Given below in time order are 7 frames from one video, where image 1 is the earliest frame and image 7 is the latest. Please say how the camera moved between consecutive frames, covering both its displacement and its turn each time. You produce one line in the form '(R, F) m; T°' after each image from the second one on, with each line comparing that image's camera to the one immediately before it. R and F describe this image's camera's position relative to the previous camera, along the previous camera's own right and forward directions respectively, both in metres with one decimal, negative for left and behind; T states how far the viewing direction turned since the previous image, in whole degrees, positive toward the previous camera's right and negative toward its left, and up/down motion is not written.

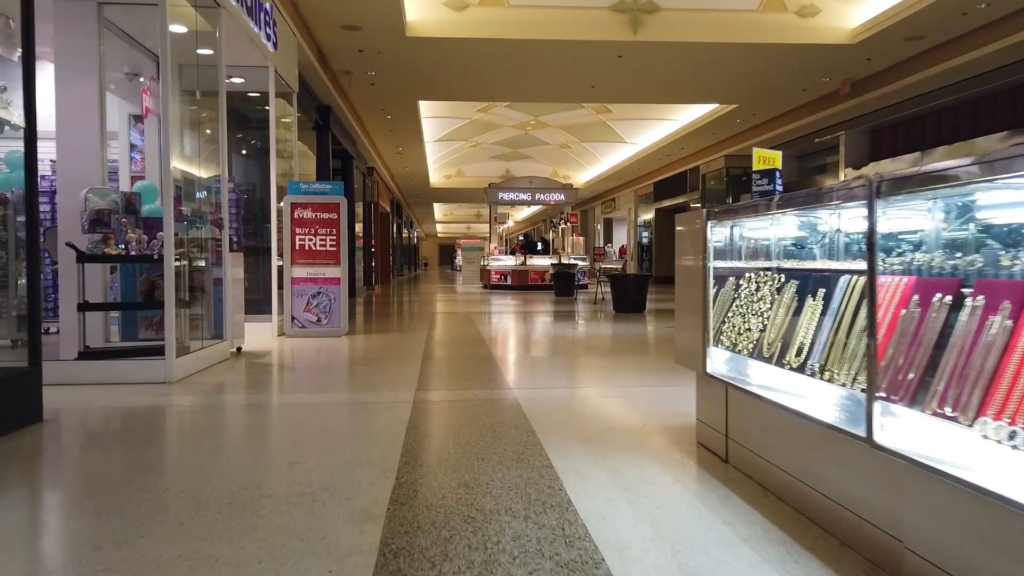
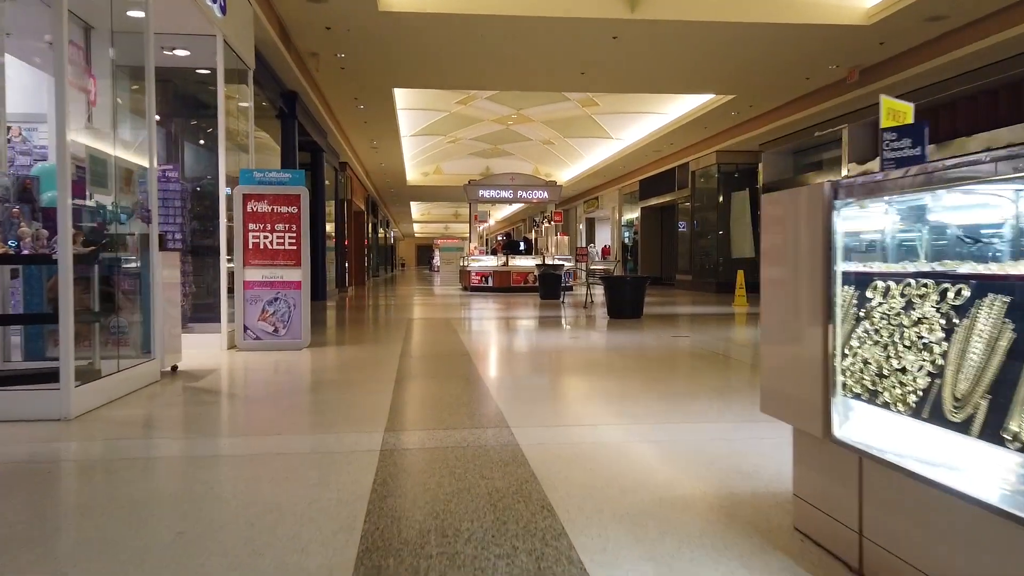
(-0.1, +0.9) m; +2°
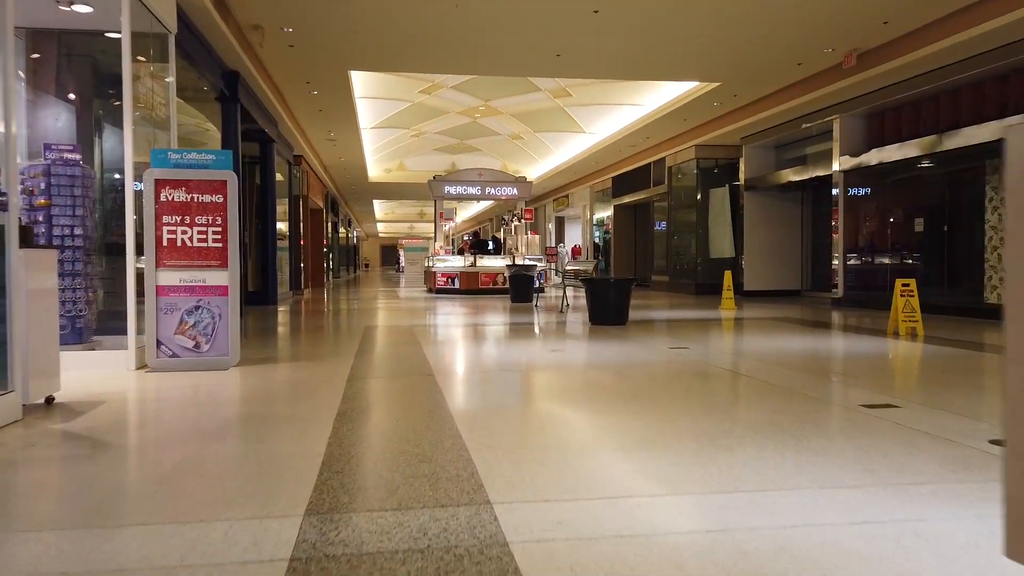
(0.0, +1.0) m; +3°
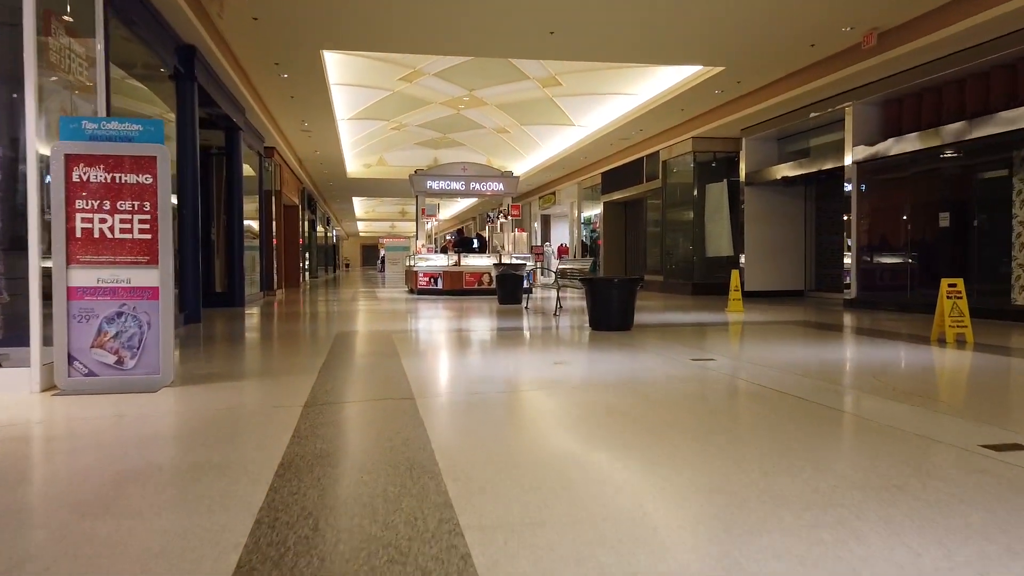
(-0.1, +0.9) m; +1°
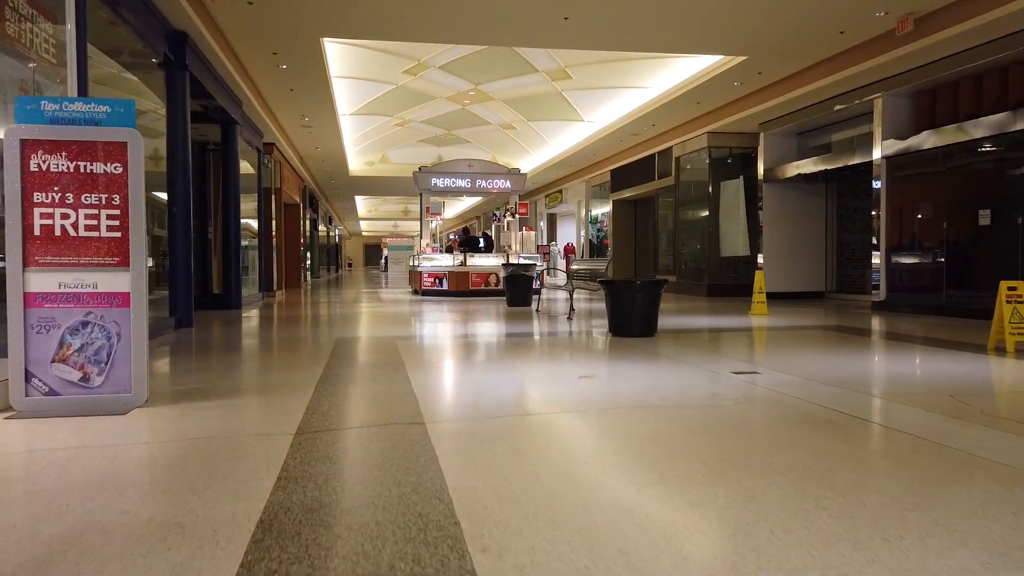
(-0.1, +0.5) m; 0°
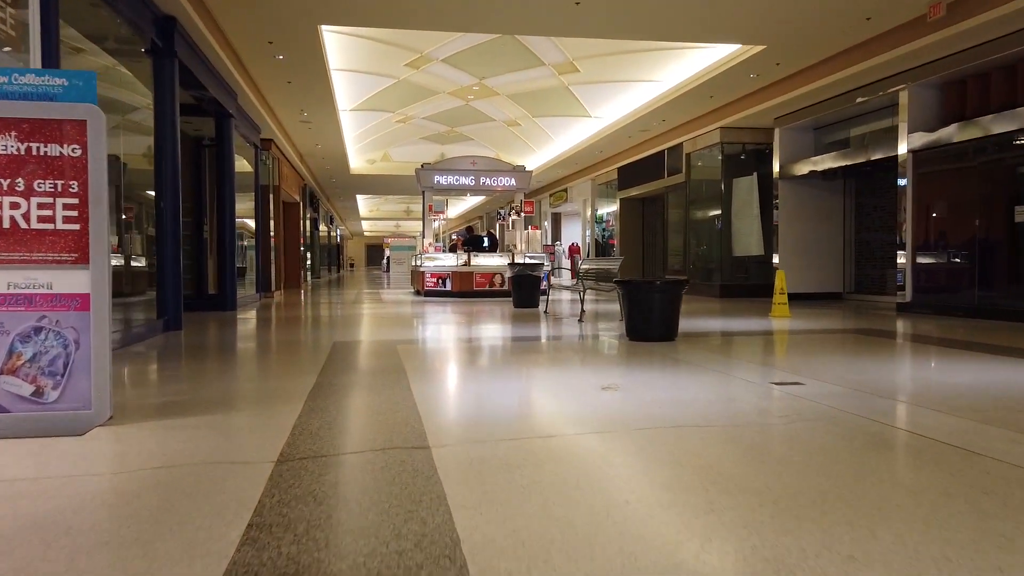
(-0.1, +0.5) m; 0°
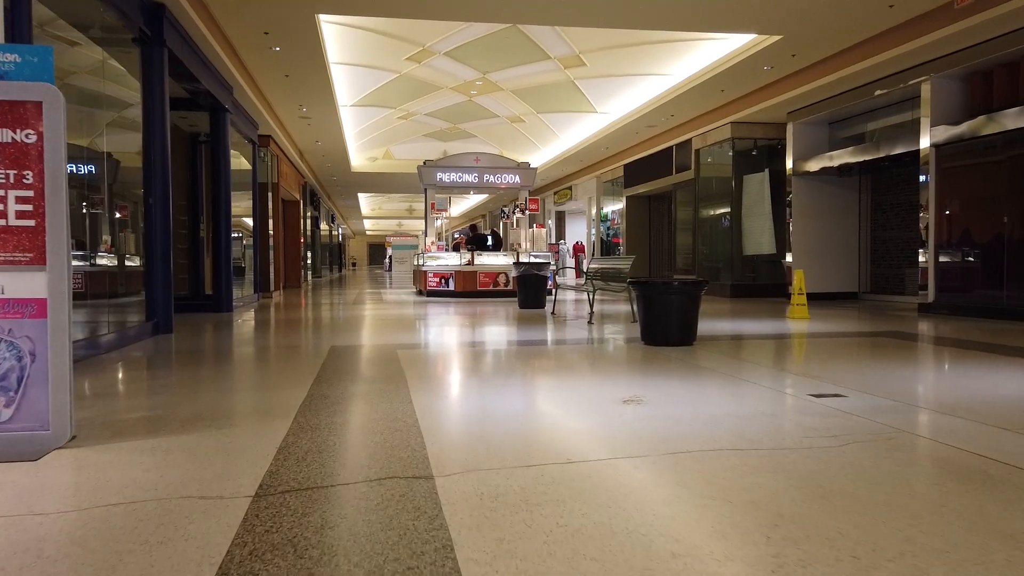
(0.0, +0.4) m; 0°
